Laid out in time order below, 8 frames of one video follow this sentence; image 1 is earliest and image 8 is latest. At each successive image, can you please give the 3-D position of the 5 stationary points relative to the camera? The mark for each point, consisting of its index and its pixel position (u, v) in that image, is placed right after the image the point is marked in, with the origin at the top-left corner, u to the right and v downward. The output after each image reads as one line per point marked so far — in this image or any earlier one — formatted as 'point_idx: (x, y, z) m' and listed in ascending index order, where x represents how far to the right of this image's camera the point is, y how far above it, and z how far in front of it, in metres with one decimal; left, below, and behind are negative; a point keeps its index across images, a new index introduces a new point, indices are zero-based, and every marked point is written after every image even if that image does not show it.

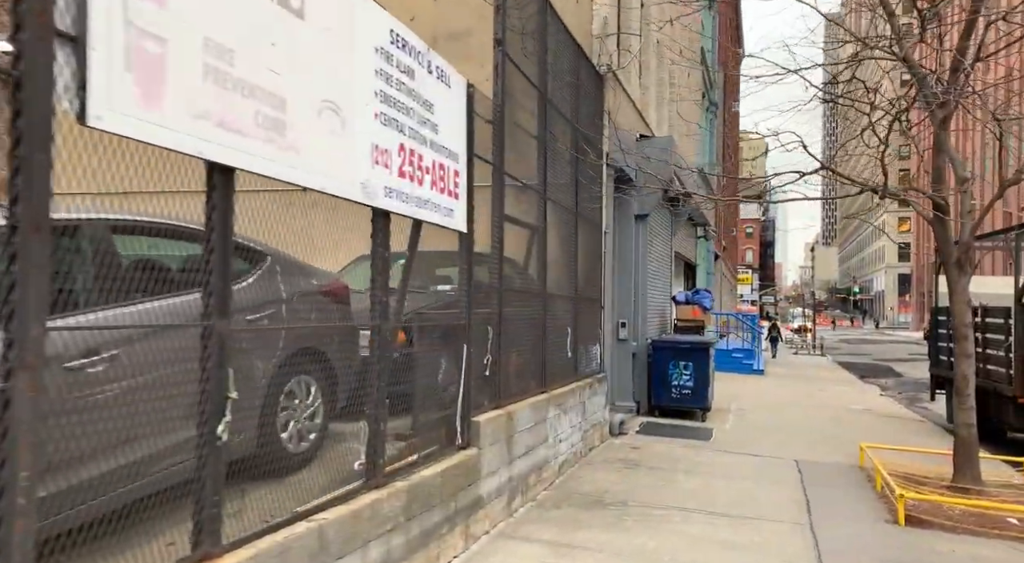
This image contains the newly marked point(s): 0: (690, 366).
0: (+2.7, -1.3, +11.6) m
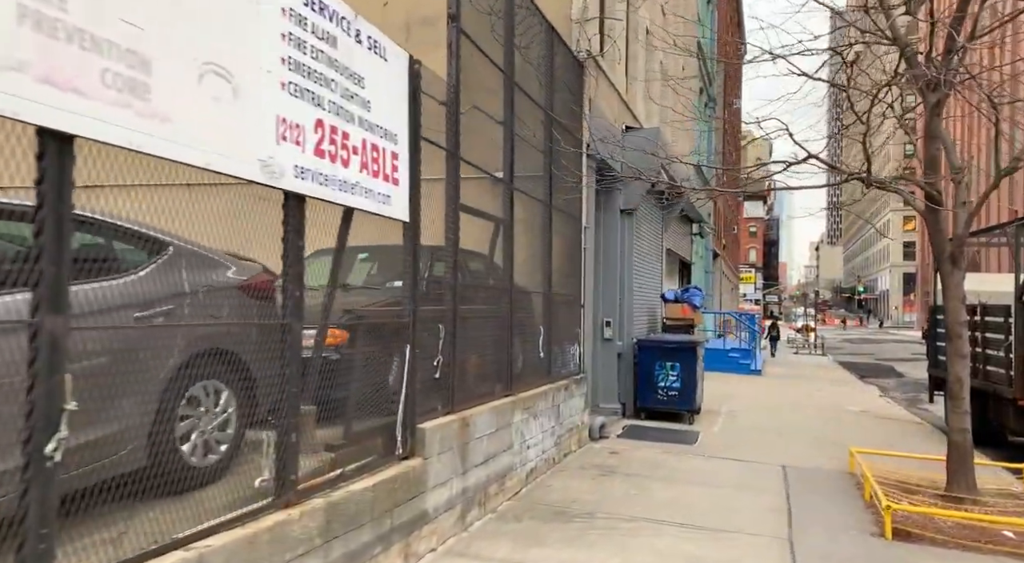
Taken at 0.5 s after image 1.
0: (+2.4, -1.2, +11.2) m
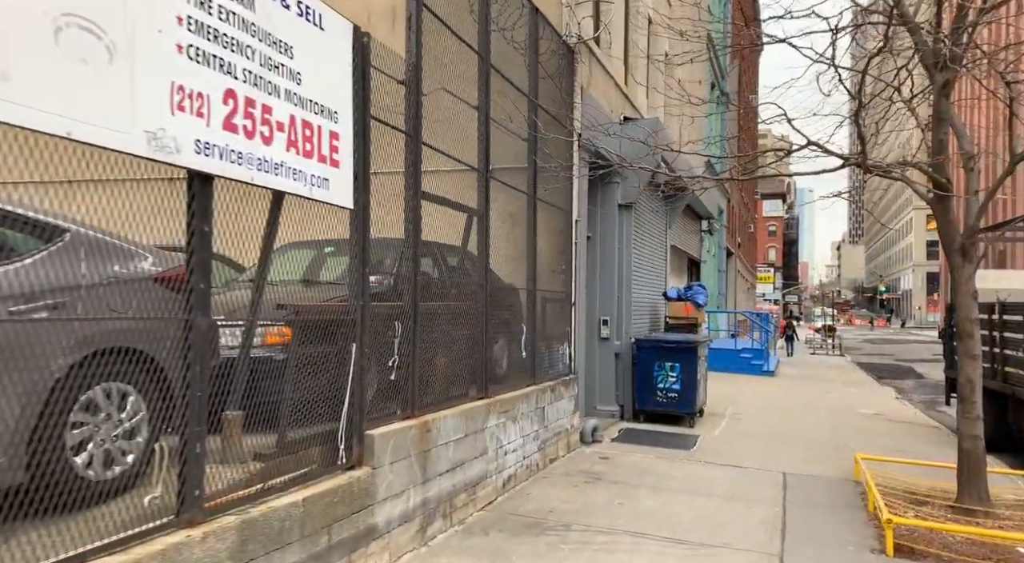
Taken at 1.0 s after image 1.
0: (+2.3, -1.2, +10.7) m
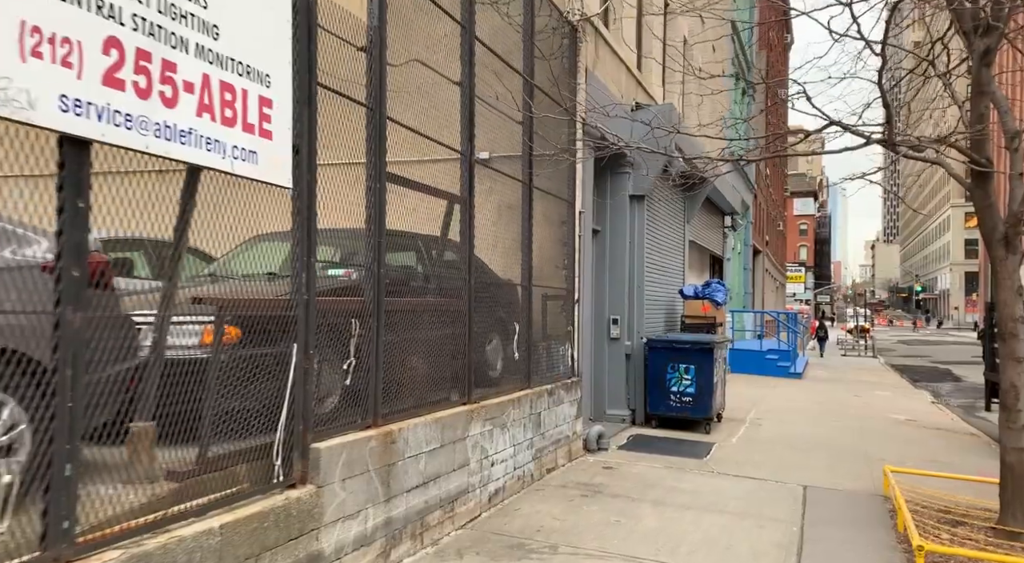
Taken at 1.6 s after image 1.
0: (+2.4, -1.2, +10.0) m
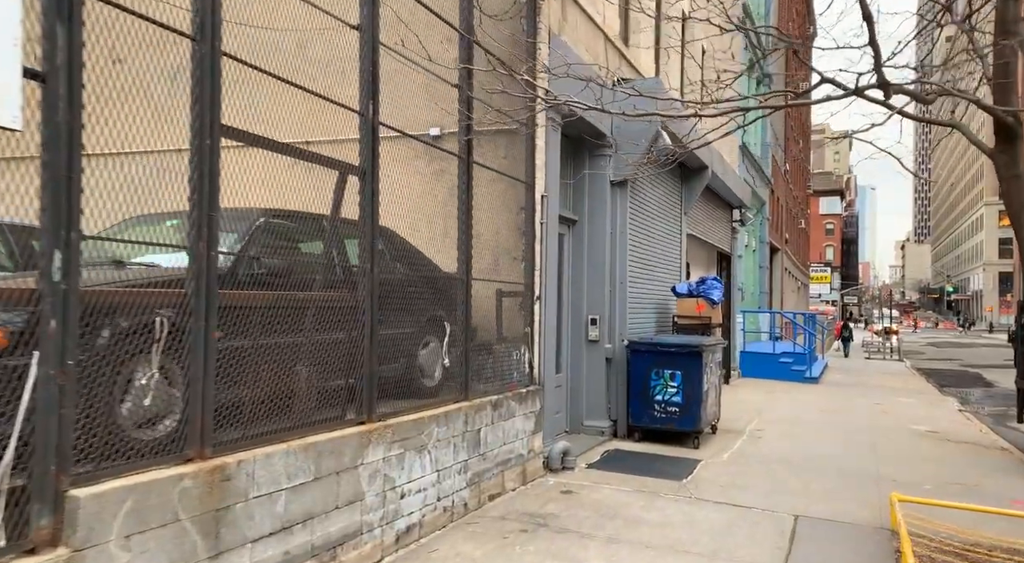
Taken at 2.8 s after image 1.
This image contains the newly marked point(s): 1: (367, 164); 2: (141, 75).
0: (+2.0, -1.1, +8.9) m
1: (-0.9, +0.7, +4.7) m
2: (-1.5, +0.9, +3.2) m
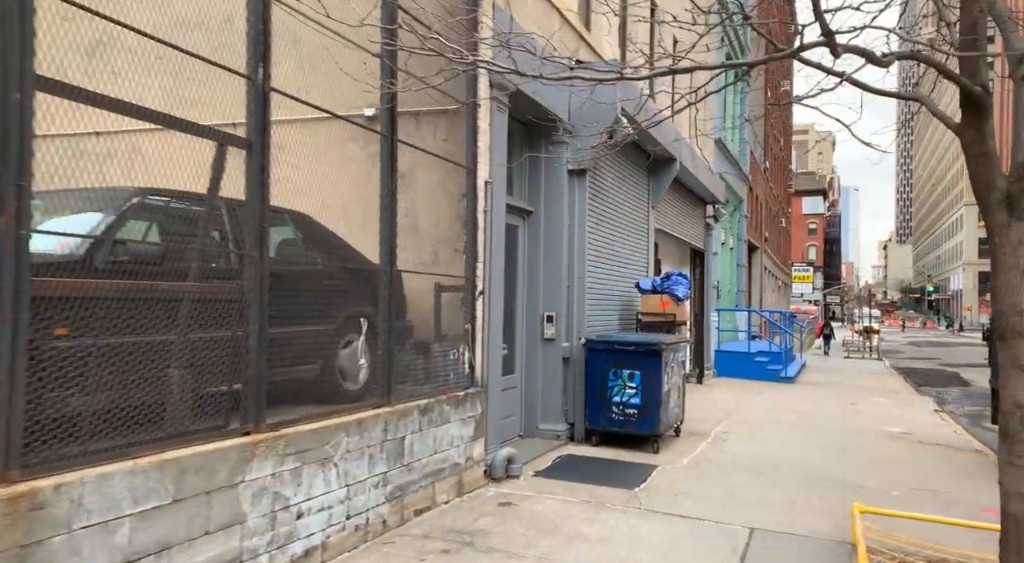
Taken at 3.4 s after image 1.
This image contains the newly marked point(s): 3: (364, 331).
0: (+1.4, -1.0, +8.3) m
1: (-1.4, +0.8, +4.2) m
2: (-2.0, +0.9, +2.6) m
3: (-1.0, -0.3, +5.4) m
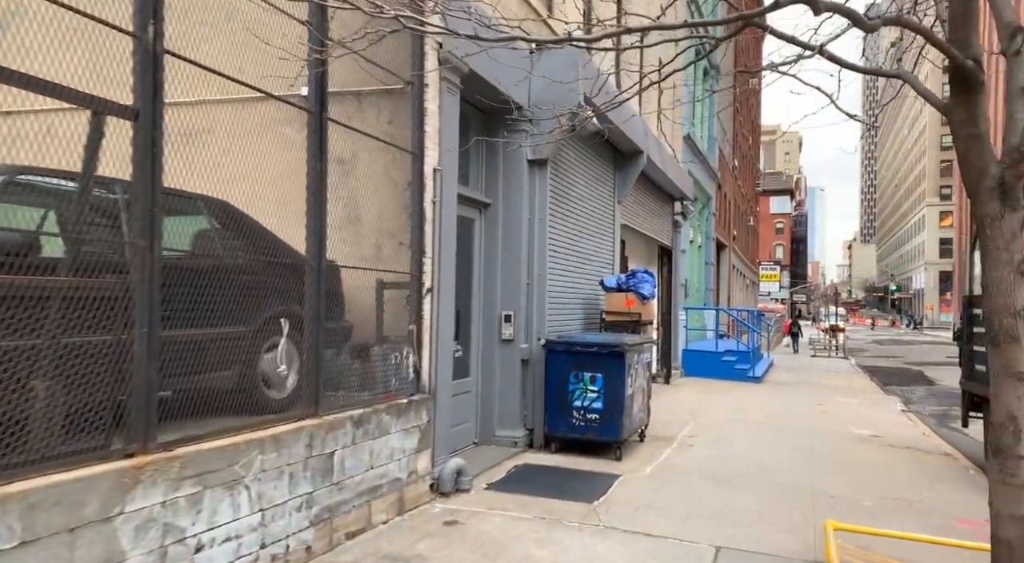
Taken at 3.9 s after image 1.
0: (+0.9, -1.0, +7.9) m
1: (-1.7, +0.8, +3.6) m
2: (-2.2, +1.0, +1.9) m
3: (-1.4, -0.3, +4.8) m
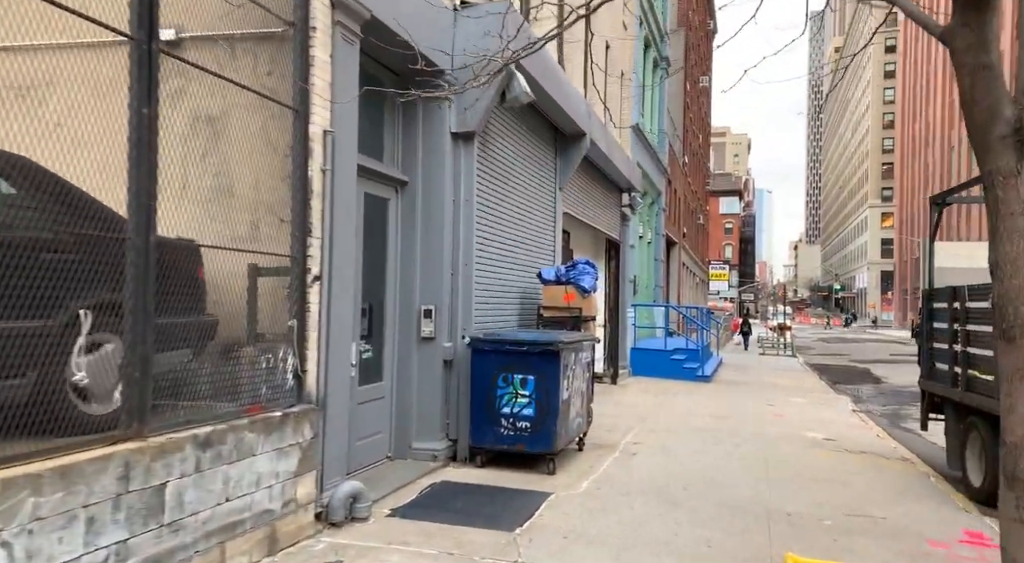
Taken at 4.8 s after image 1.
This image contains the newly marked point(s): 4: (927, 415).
0: (+0.2, -0.9, +6.9) m
1: (-2.2, +0.9, +2.4) m
2: (-2.6, +1.0, +0.8) m
3: (-1.9, -0.2, +3.7) m
4: (+5.2, -1.7, +9.5) m
